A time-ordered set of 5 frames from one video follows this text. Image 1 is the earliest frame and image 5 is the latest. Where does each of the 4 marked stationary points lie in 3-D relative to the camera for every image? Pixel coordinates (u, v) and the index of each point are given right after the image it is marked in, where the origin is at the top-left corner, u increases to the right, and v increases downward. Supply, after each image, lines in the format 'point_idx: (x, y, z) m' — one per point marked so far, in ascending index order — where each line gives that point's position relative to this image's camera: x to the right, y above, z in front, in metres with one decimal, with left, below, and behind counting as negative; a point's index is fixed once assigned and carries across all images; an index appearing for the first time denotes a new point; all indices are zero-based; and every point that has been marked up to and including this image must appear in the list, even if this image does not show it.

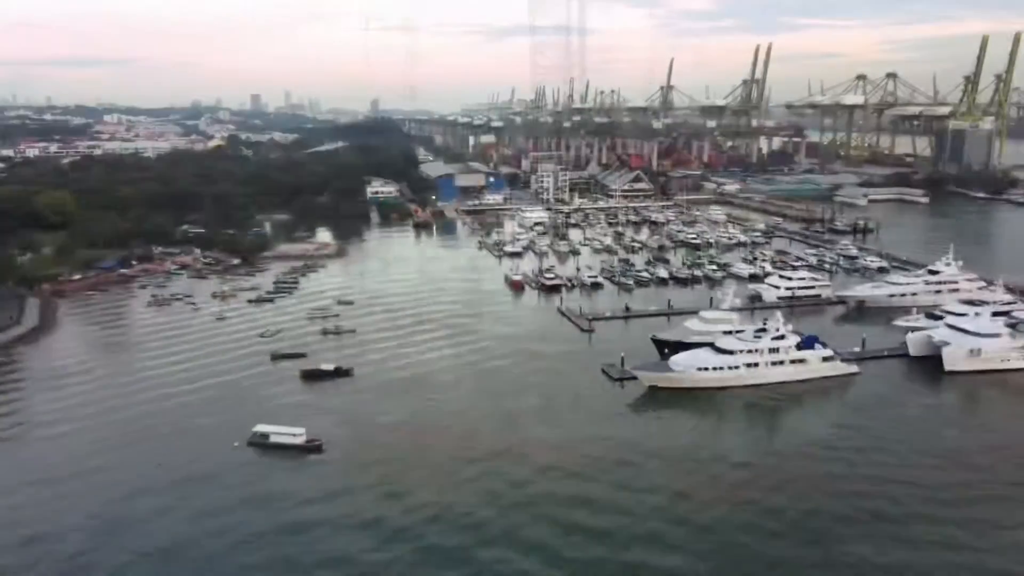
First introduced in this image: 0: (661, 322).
0: (+3.5, -0.8, +19.1) m
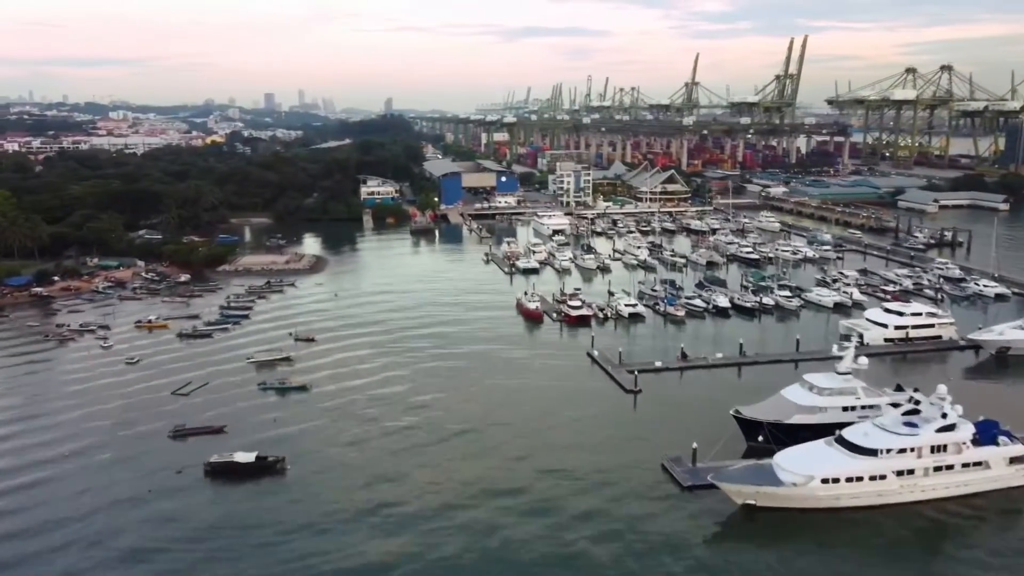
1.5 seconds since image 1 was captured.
0: (+3.7, -1.5, +13.9) m
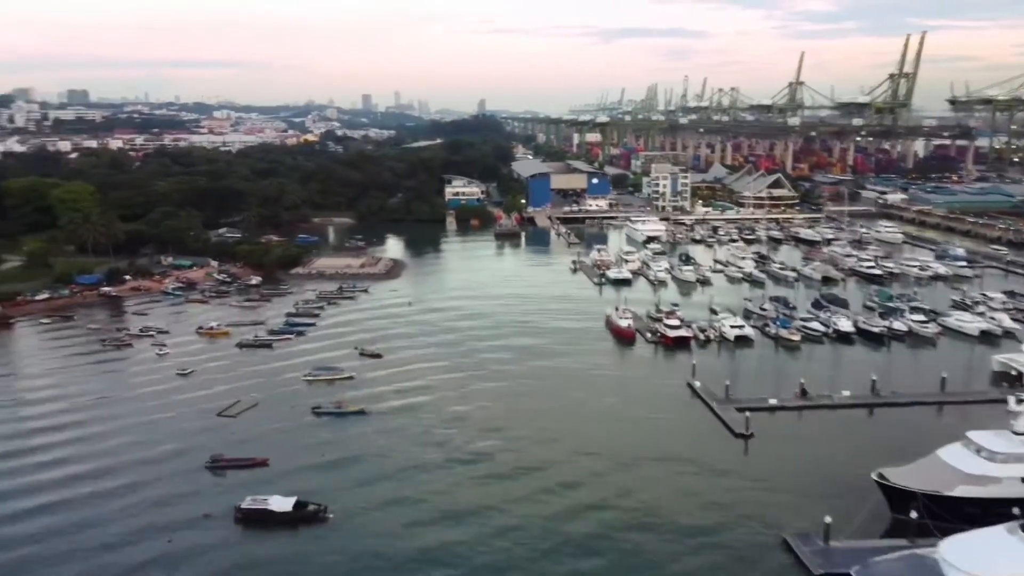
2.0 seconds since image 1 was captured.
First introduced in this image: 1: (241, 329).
0: (+4.9, -1.9, +11.7) m
1: (-5.4, -0.8, +16.4) m
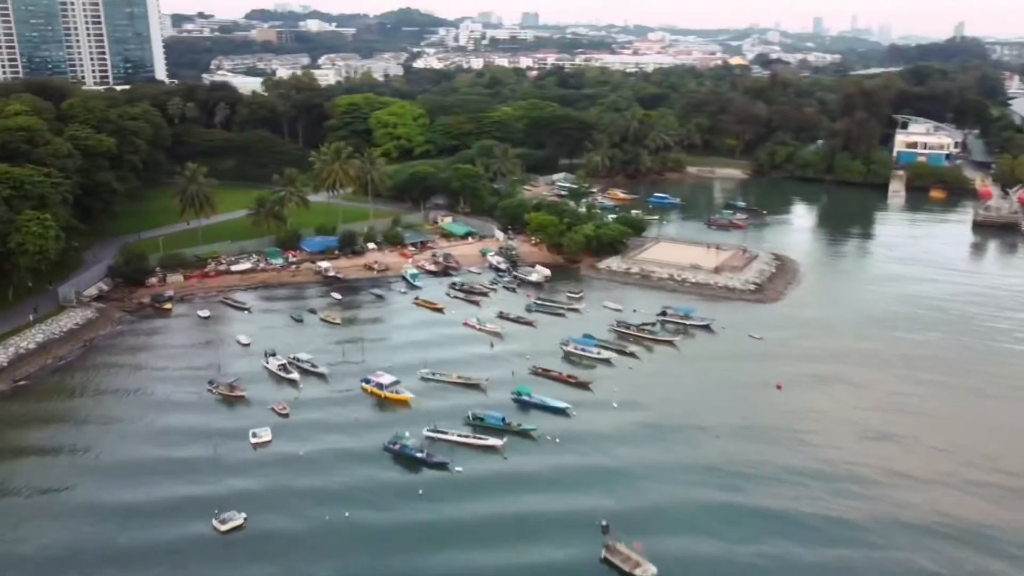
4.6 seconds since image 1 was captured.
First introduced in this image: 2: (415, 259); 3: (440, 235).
0: (+5.9, -3.9, +0.1) m
1: (-0.8, -1.1, +9.0) m
2: (-1.5, +0.5, +13.5) m
3: (-1.2, +0.9, +14.7) m
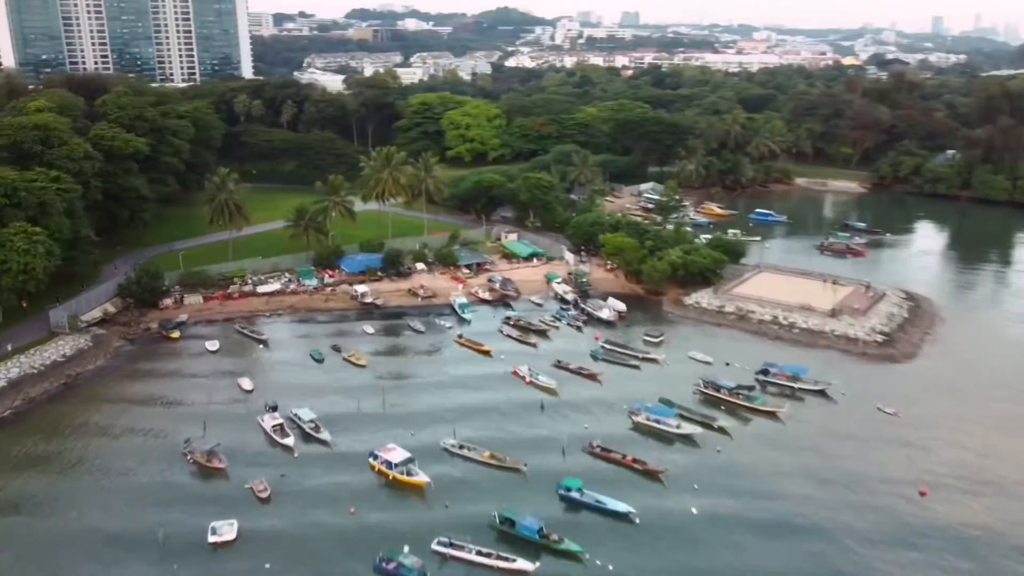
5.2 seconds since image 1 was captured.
0: (+5.2, -4.5, -2.5) m
1: (-0.4, -1.5, +7.0) m
2: (-0.6, 0.0, +11.6) m
3: (-0.1, +0.5, +12.8) m
